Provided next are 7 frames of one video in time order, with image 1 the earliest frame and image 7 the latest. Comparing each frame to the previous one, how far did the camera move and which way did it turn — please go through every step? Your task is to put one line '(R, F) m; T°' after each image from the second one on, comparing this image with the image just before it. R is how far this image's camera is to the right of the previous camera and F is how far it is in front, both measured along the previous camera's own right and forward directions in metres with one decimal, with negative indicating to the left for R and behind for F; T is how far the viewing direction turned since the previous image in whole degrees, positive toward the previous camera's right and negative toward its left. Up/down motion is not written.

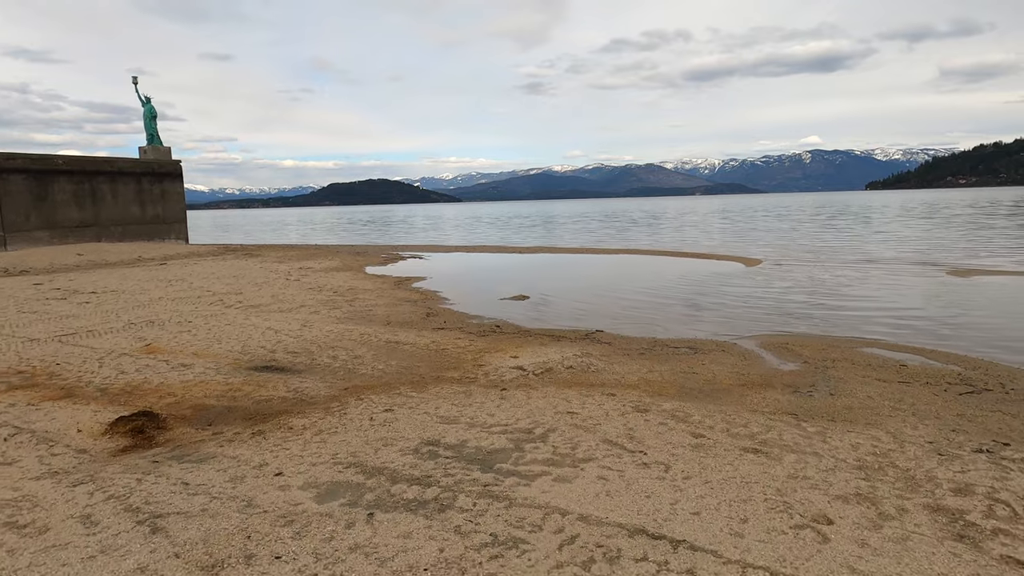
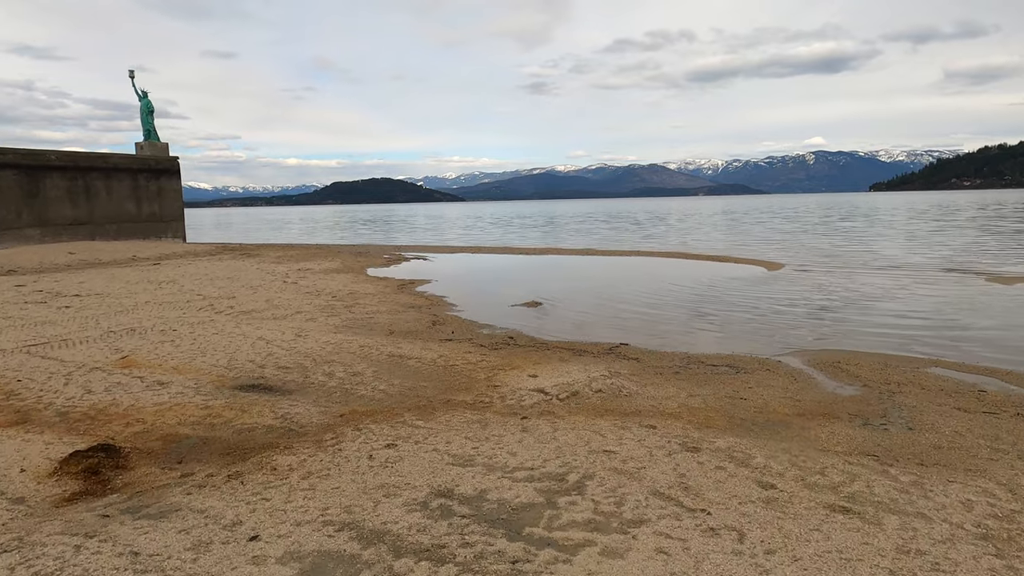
(-0.2, +0.9) m; 0°
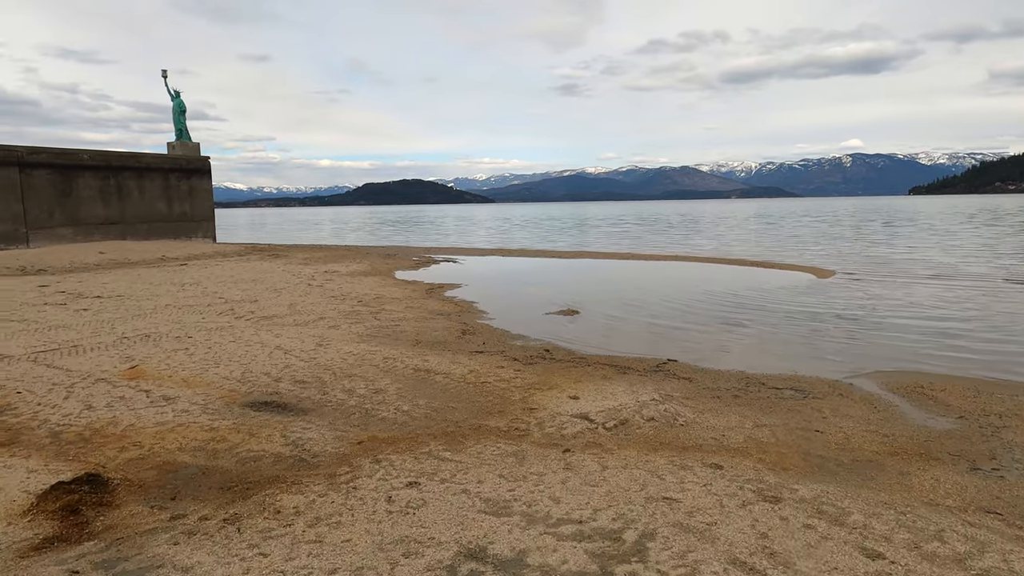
(-0.1, +0.7) m; -2°
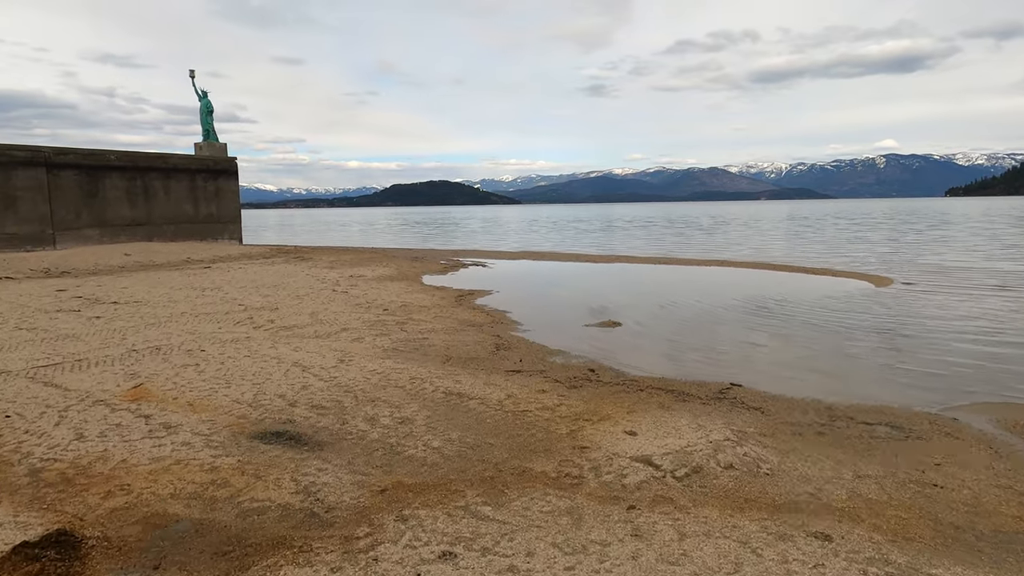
(-0.2, +0.8) m; -2°
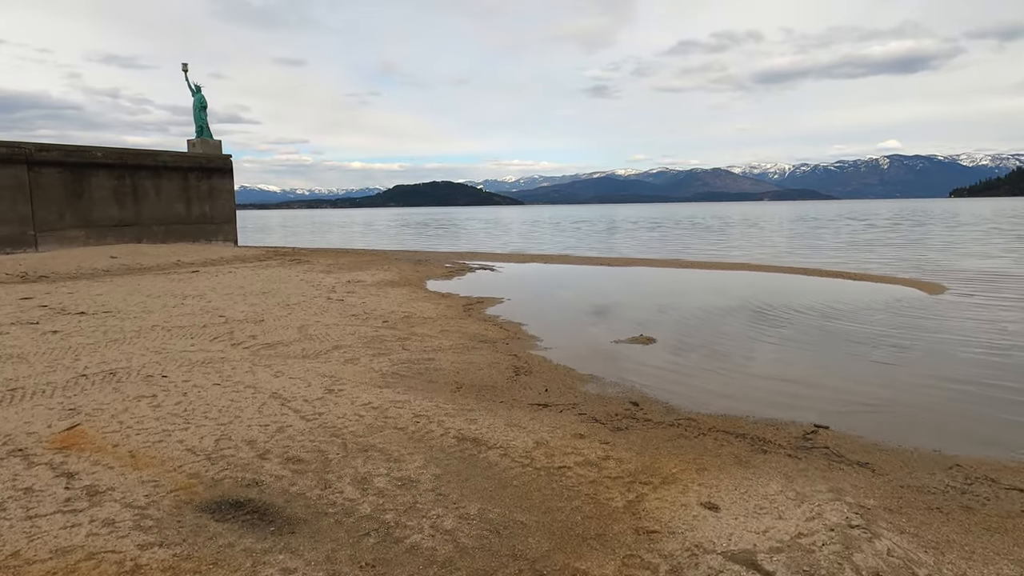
(-0.2, +1.3) m; 0°
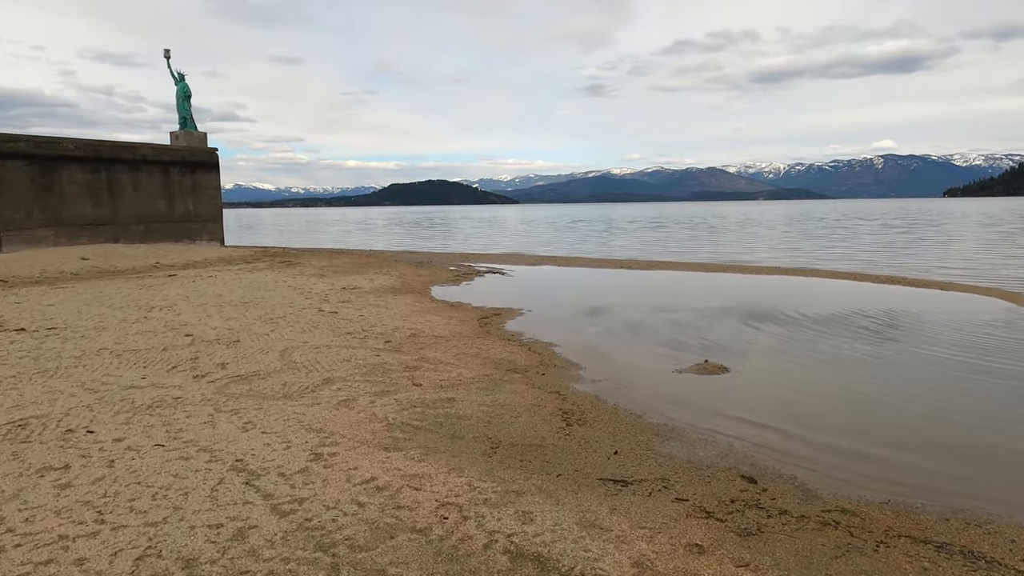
(-0.4, +1.8) m; 0°
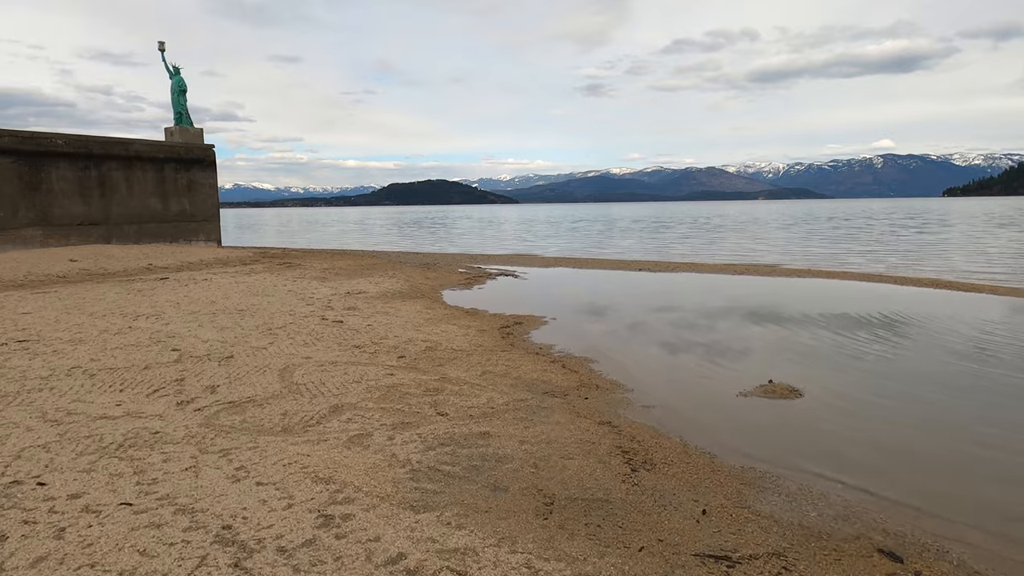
(-0.3, +1.0) m; 0°
